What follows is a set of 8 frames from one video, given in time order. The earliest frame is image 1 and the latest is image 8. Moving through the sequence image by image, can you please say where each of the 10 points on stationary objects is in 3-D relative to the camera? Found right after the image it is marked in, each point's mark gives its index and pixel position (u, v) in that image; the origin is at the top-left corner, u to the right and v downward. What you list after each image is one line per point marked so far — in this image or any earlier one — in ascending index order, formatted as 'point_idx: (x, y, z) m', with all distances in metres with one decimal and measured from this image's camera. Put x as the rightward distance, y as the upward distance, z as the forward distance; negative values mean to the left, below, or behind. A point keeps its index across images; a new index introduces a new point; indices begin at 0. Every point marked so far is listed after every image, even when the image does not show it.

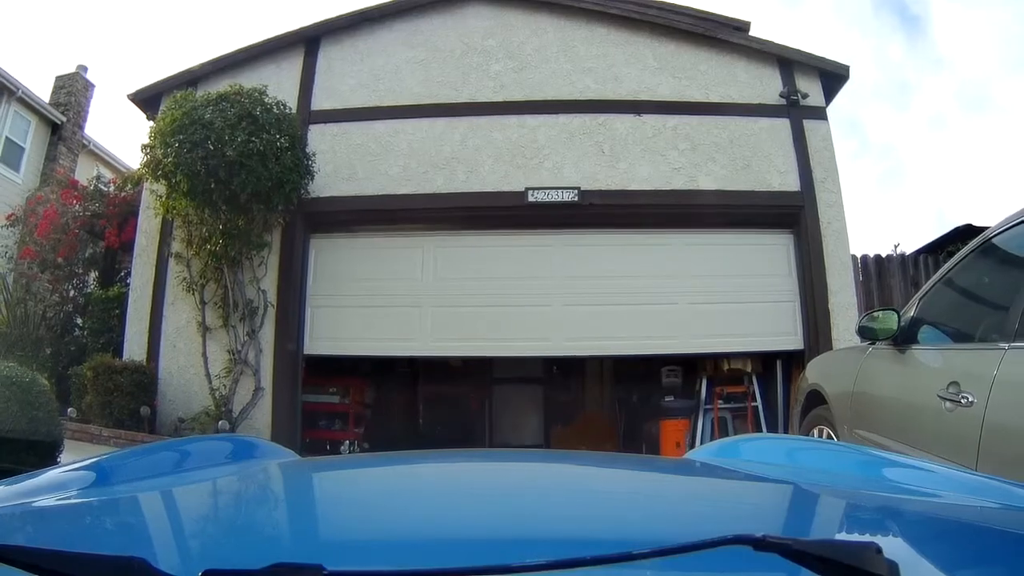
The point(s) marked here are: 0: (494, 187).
0: (-0.2, +0.9, +6.6) m
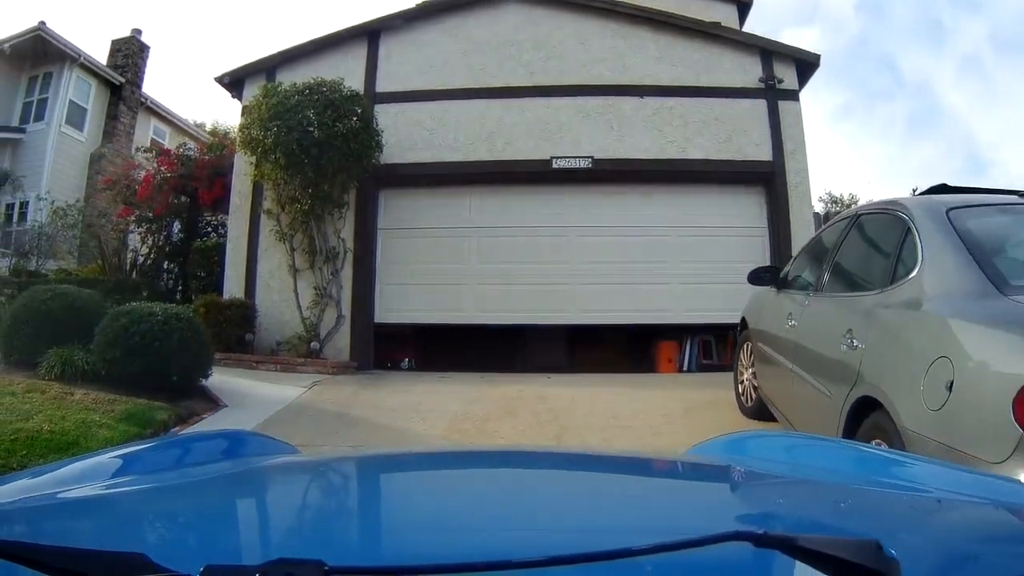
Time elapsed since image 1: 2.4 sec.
0: (+0.1, +1.4, +8.0) m
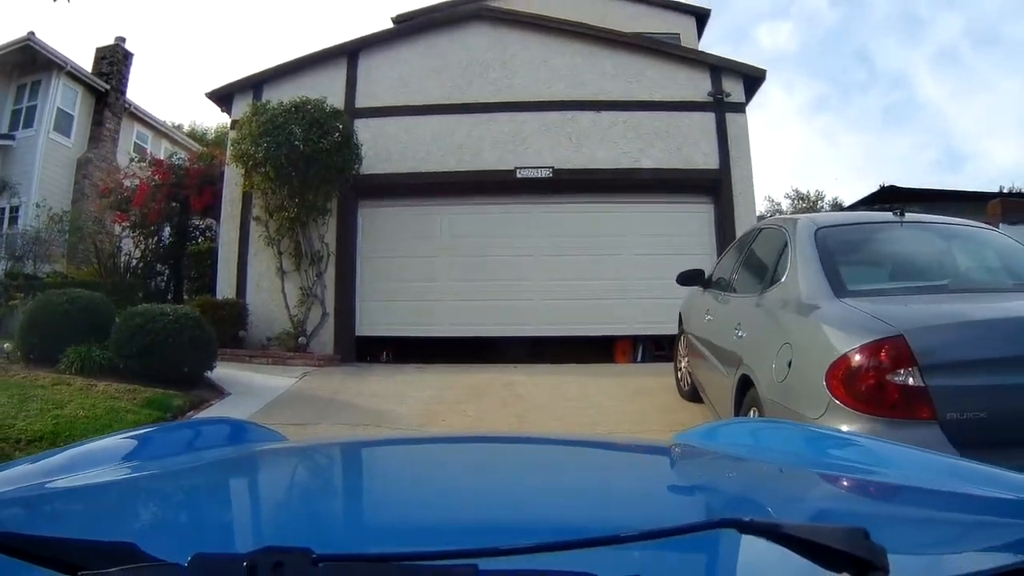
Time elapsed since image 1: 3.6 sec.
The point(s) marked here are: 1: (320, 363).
0: (-0.3, +1.5, +8.6) m
1: (-2.2, -0.8, +8.0) m
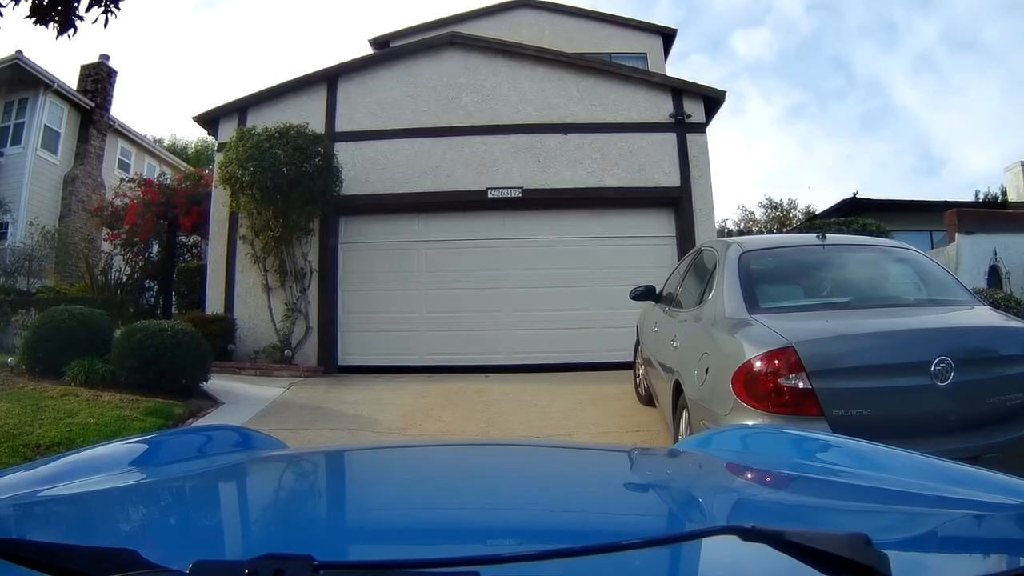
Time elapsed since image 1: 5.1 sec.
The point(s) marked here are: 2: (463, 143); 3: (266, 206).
0: (-0.6, +1.3, +9.1) m
1: (-2.5, -1.0, +8.5) m
2: (-0.6, +1.9, +9.2) m
3: (-2.9, +1.0, +8.5) m
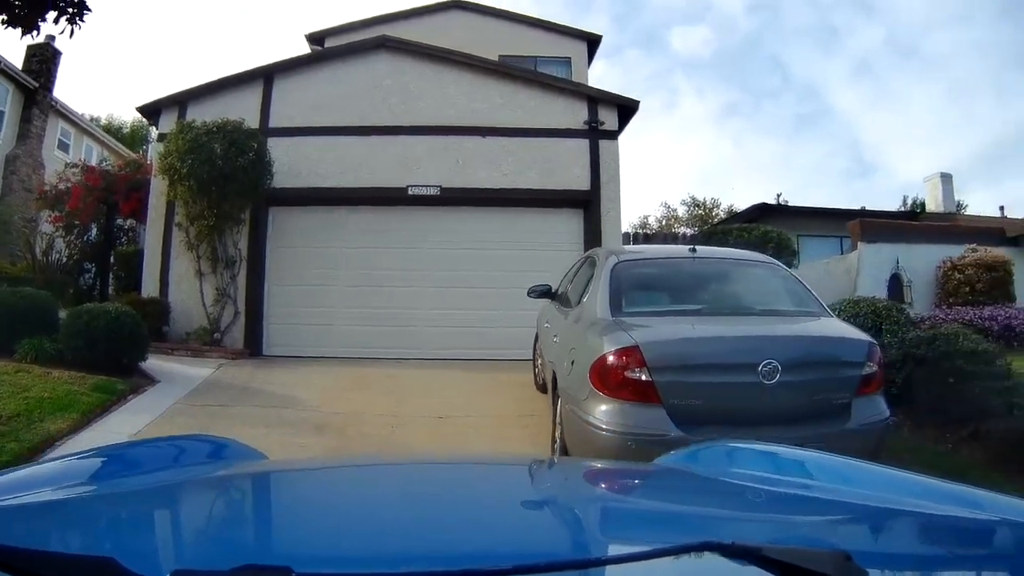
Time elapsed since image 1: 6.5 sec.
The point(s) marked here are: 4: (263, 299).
0: (-1.7, +1.4, +9.7) m
1: (-3.5, -0.8, +8.9) m
2: (-1.6, +2.0, +9.7) m
3: (-3.9, +1.2, +8.8) m
4: (-3.3, -0.1, +9.5) m
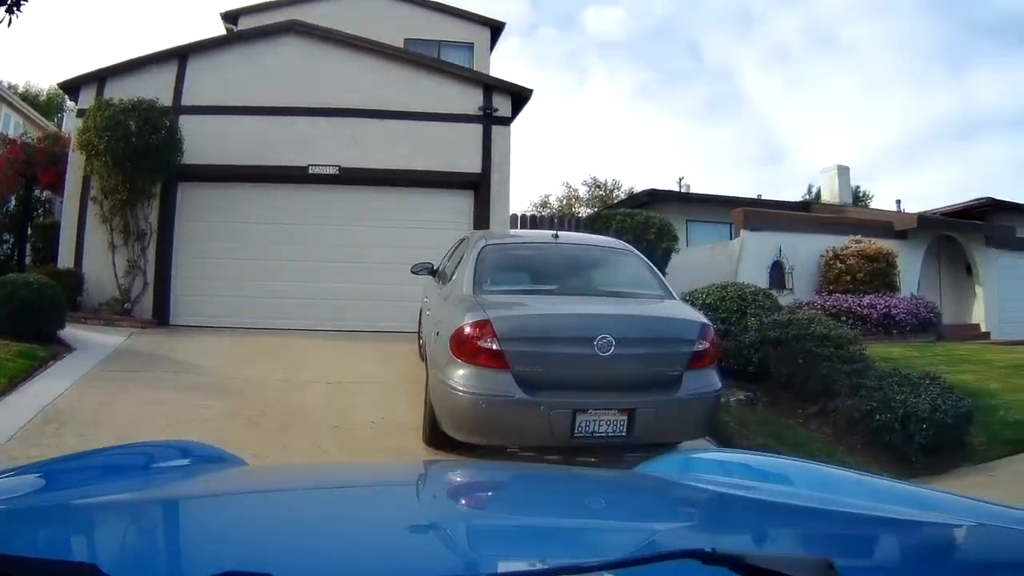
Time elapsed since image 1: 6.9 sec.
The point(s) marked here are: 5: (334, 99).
0: (-3.1, +1.8, +10.2) m
1: (-4.9, -0.5, +9.3) m
2: (-3.1, +2.4, +10.2) m
3: (-5.3, +1.6, +9.1) m
4: (-4.8, +0.3, +9.9) m
5: (-2.5, +2.8, +10.4) m
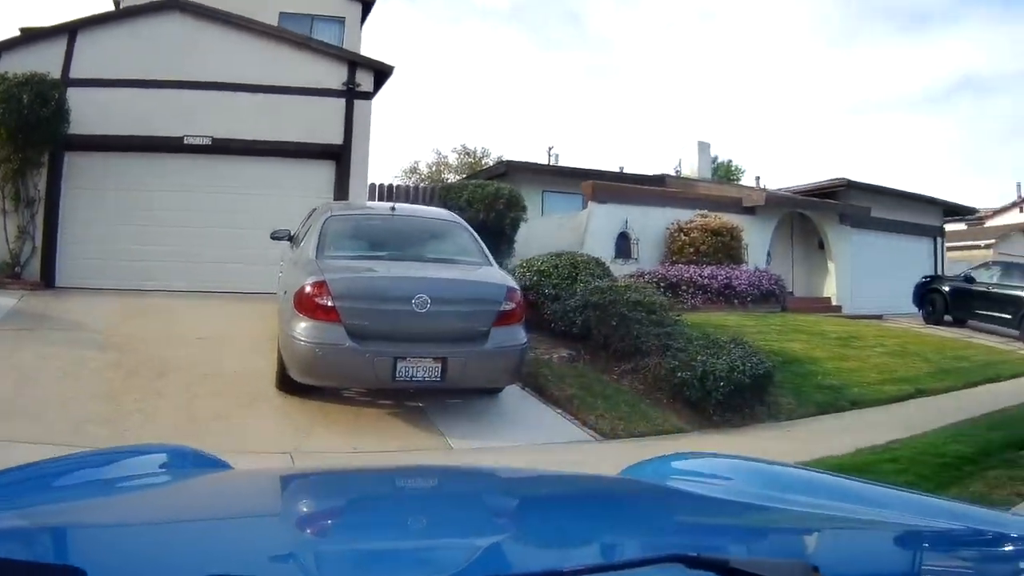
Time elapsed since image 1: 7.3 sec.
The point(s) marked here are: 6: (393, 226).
0: (-5.4, +2.5, +10.8) m
1: (-7.1, +0.2, +9.8) m
2: (-5.3, +3.1, +10.9) m
3: (-7.3, +2.2, +9.5) m
4: (-7.0, +1.0, +10.4) m
5: (-4.8, +3.4, +11.1) m
6: (-1.3, +0.6, +7.9) m
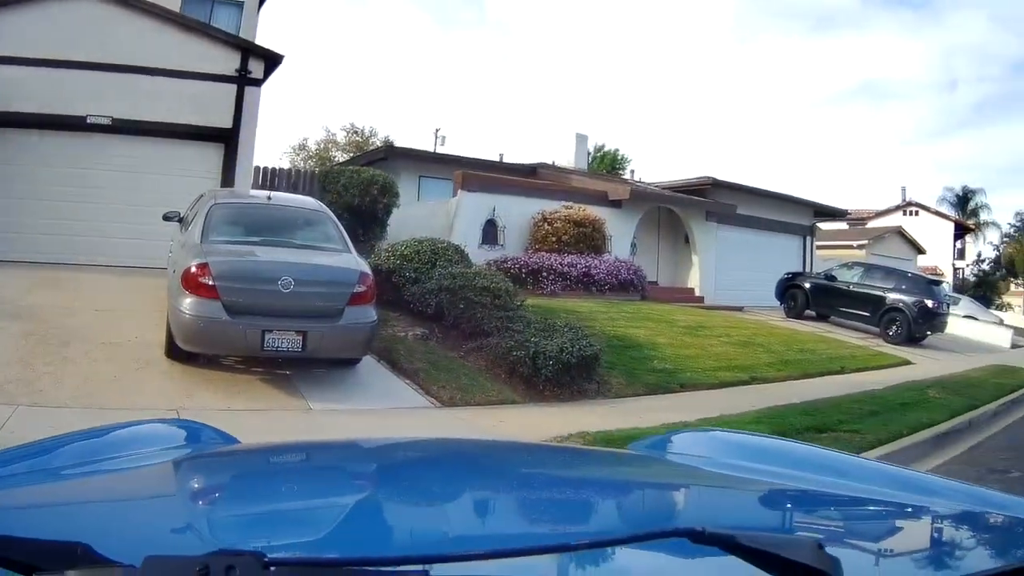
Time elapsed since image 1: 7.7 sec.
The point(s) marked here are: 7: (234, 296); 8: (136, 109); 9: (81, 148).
0: (-7.4, +3.1, +11.5) m
1: (-9.1, +1.0, +10.2) m
2: (-7.3, +3.7, +11.5) m
3: (-9.1, +3.0, +9.8) m
4: (-9.1, +1.8, +10.8) m
5: (-6.8, +4.0, +11.8) m
6: (-3.0, +0.8, +9.4) m
7: (-3.2, -0.2, +8.2) m
8: (-6.3, +3.2, +12.1) m
9: (-7.1, +2.7, +11.9) m
